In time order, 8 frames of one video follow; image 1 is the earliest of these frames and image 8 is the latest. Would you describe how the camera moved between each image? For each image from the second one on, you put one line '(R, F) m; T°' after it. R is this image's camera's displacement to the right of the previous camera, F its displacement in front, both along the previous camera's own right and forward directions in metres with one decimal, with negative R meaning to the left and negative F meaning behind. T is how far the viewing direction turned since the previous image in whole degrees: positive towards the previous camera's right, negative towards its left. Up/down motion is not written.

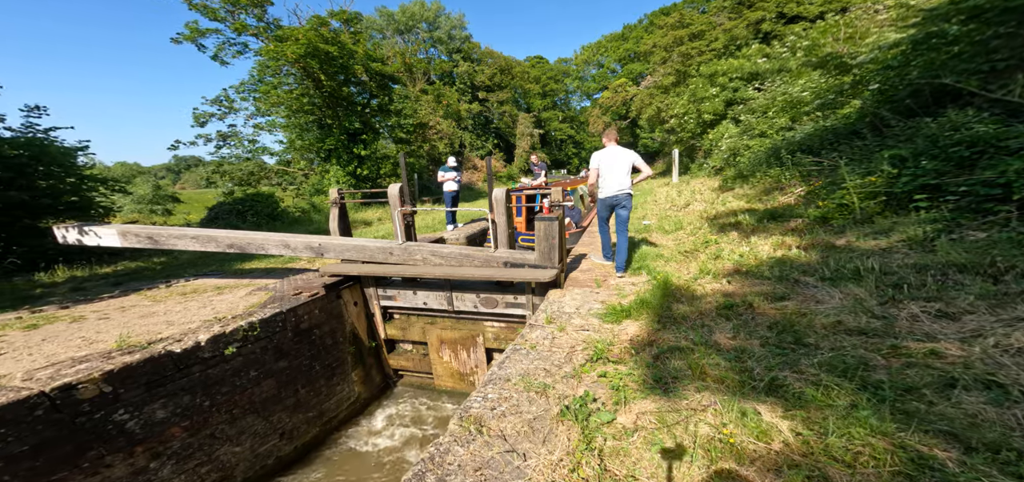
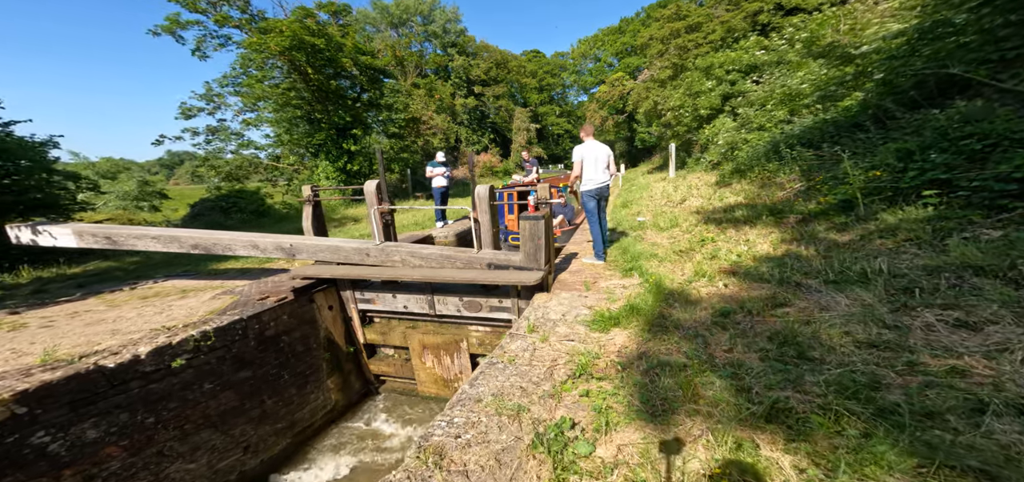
(+0.2, +0.3) m; 0°
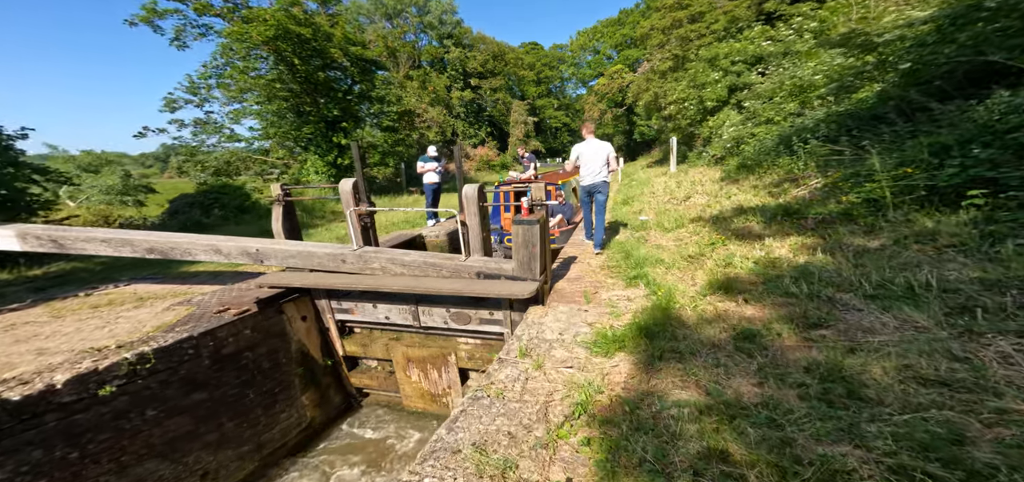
(+0.1, +0.5) m; 0°
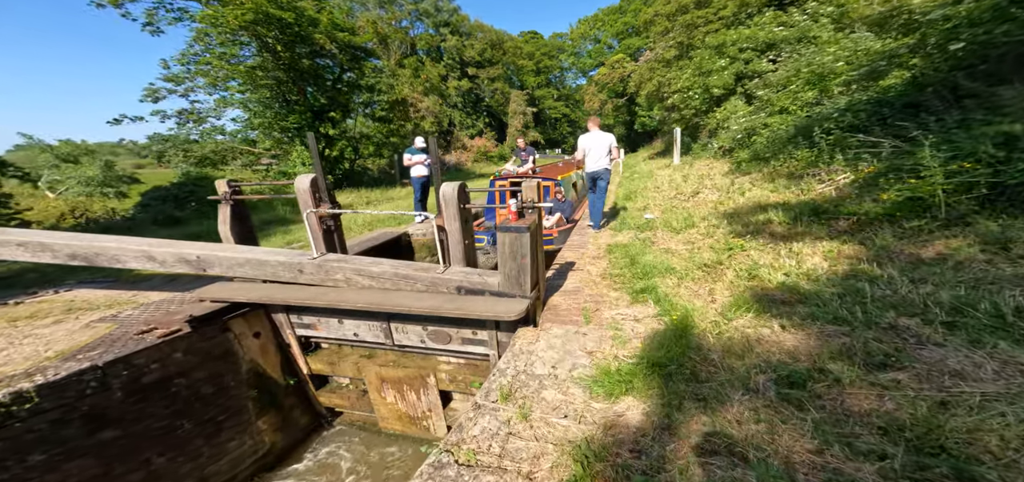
(+0.1, +0.6) m; 0°
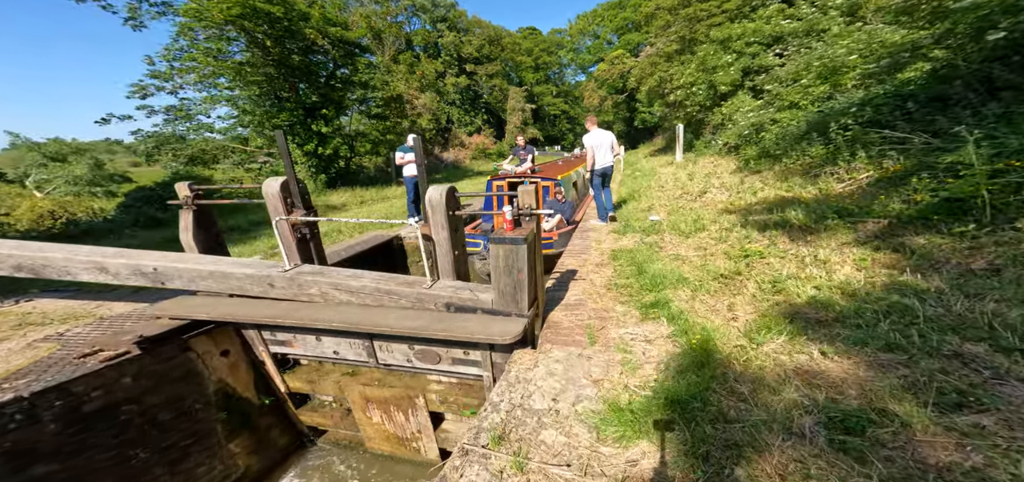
(0.0, +0.4) m; 0°
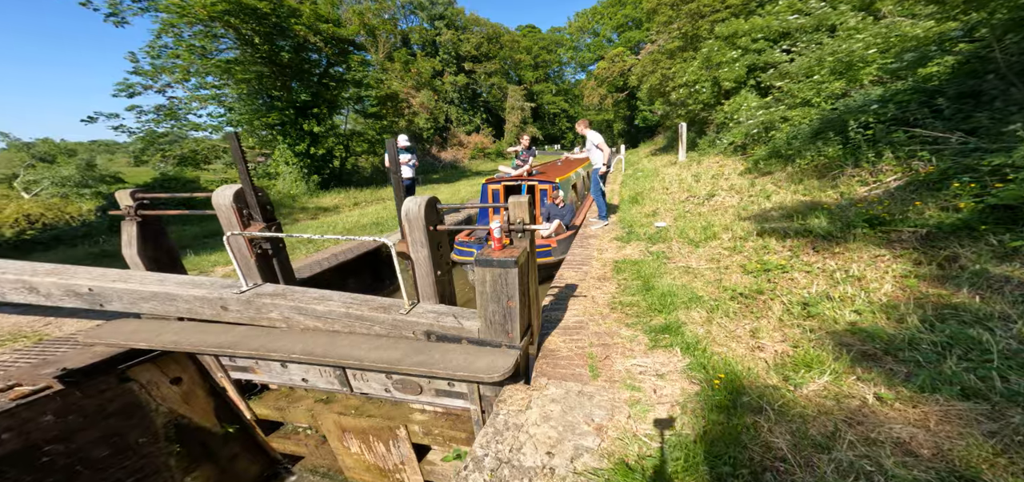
(+0.1, +0.4) m; 0°
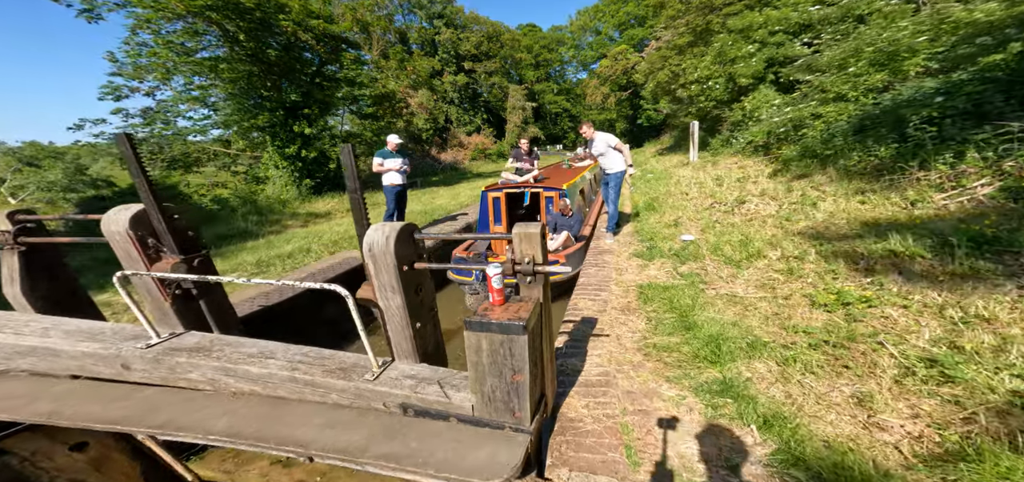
(0.0, +0.7) m; 0°
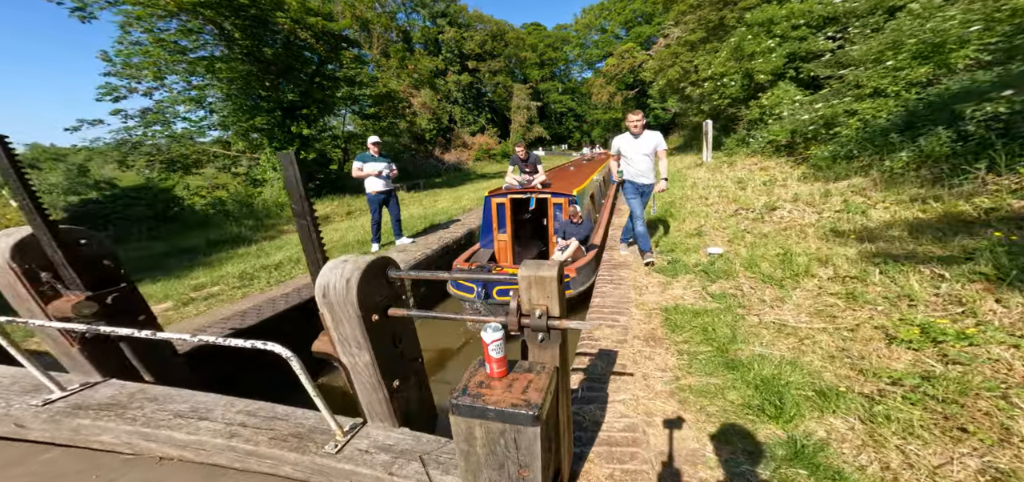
(0.0, +0.5) m; -1°
